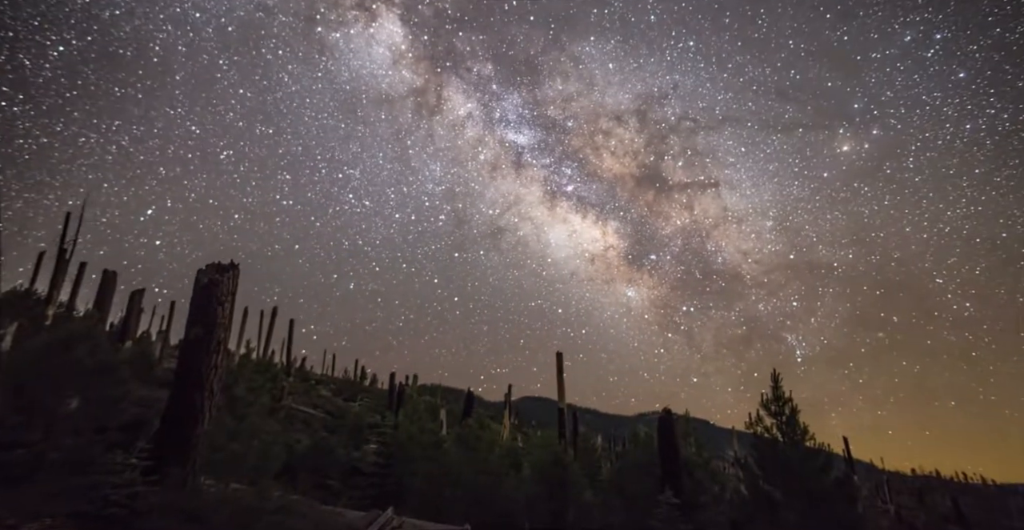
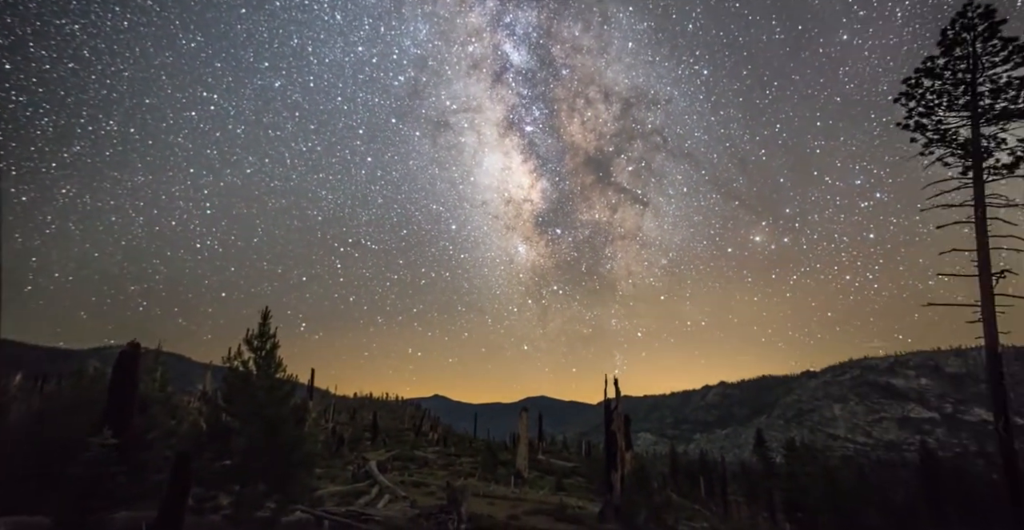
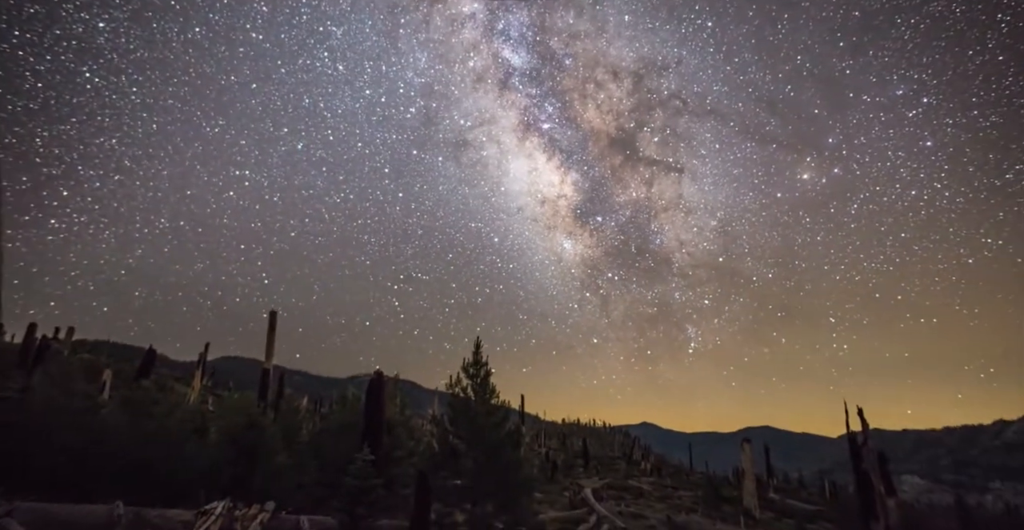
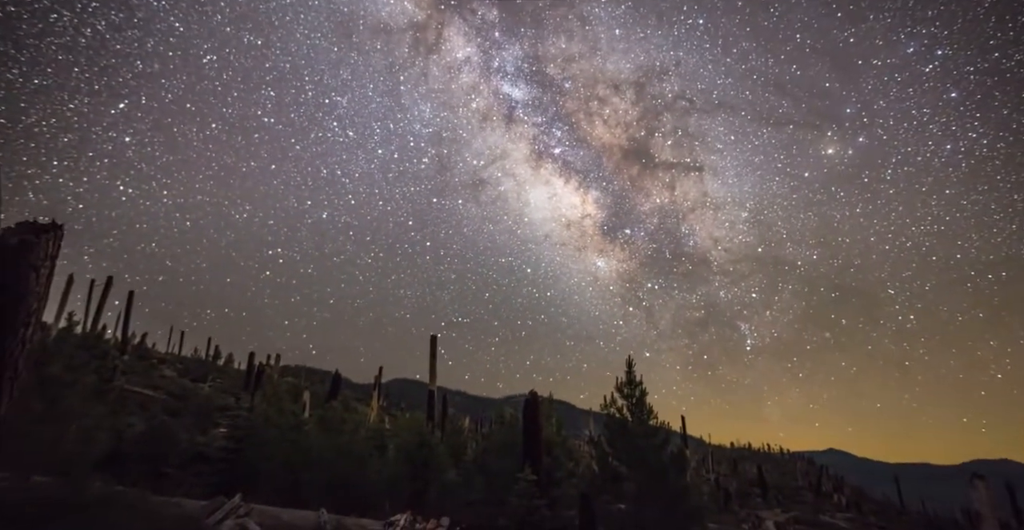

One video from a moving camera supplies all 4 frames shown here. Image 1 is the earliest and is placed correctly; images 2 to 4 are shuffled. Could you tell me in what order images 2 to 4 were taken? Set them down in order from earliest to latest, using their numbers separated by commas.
4, 3, 2
